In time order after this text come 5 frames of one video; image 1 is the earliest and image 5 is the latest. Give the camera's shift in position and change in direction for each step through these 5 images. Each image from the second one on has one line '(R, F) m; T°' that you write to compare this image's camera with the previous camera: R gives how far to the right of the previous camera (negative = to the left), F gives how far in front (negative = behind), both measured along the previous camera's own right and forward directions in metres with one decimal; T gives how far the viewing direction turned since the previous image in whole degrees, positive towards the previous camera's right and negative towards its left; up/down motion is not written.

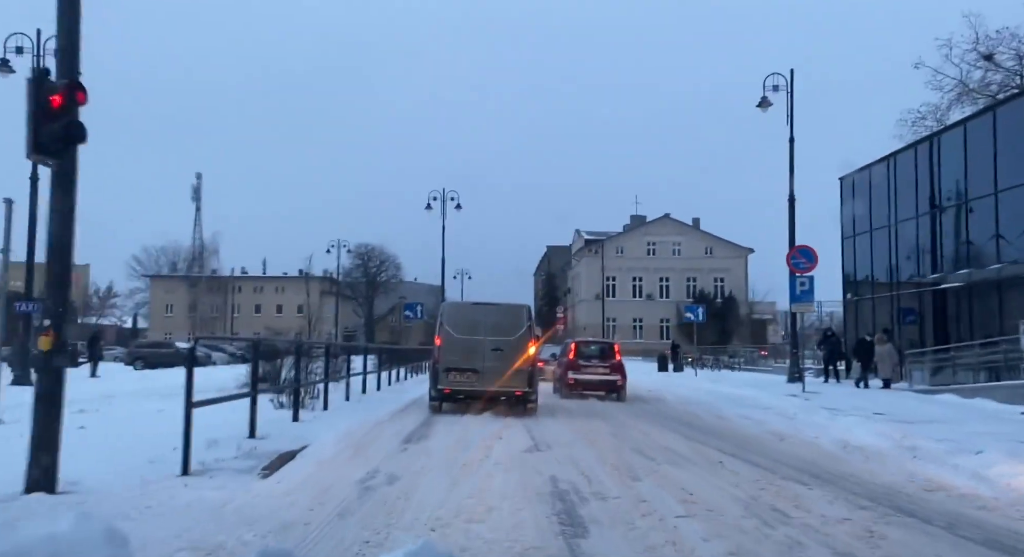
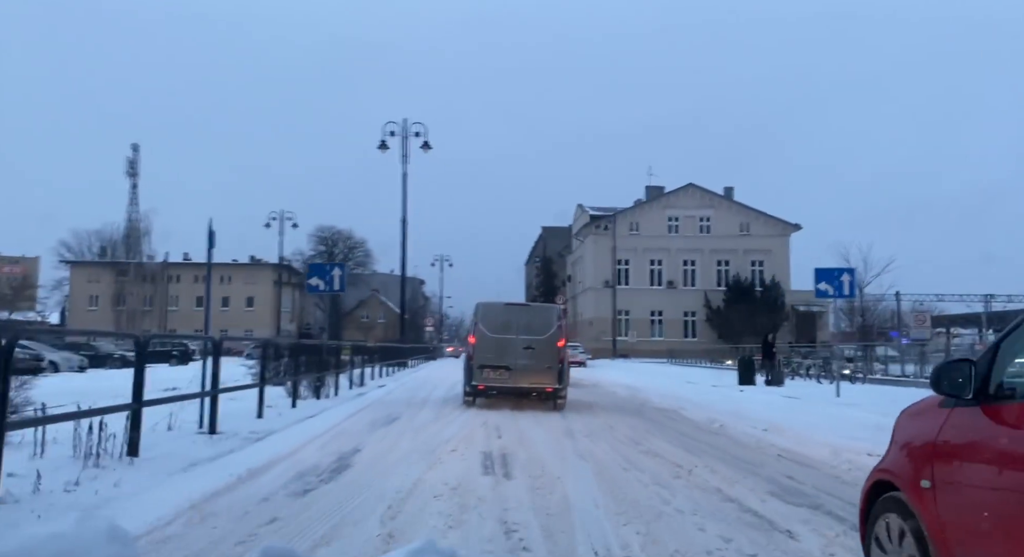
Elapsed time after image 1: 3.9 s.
(-0.1, +11.1) m; +1°
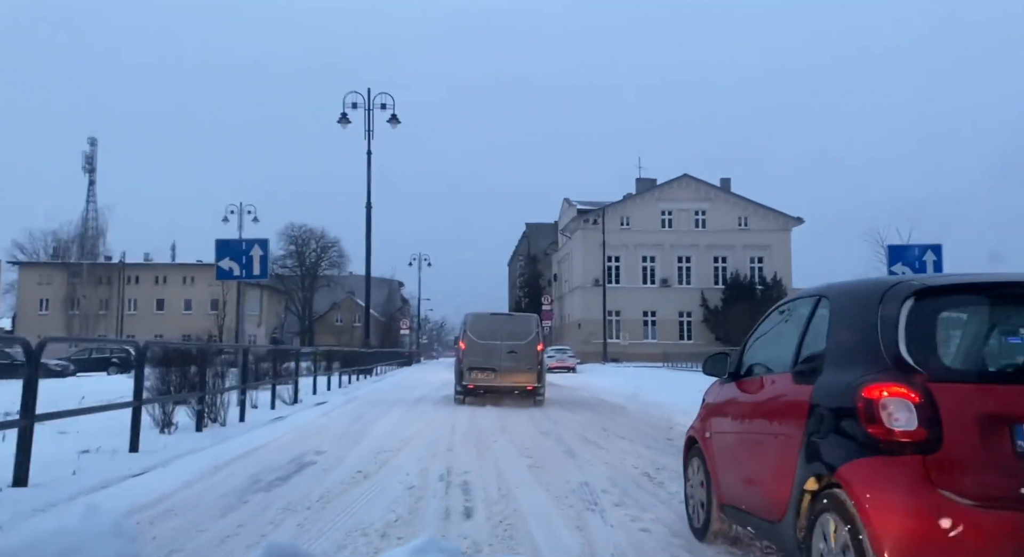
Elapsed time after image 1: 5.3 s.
(0.0, +3.4) m; +1°
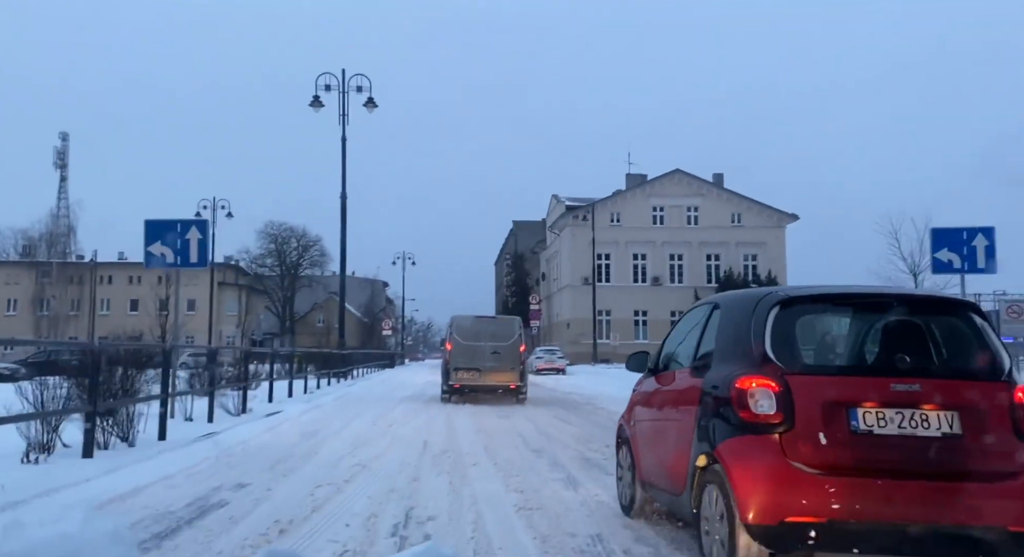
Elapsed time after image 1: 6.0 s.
(0.0, +1.6) m; +1°
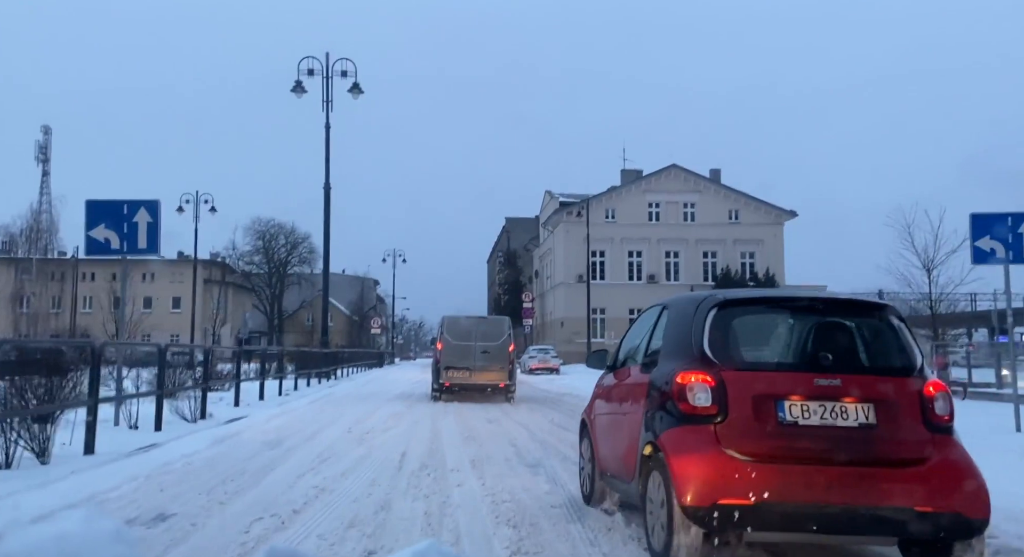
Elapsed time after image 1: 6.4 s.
(0.0, +1.0) m; +1°
